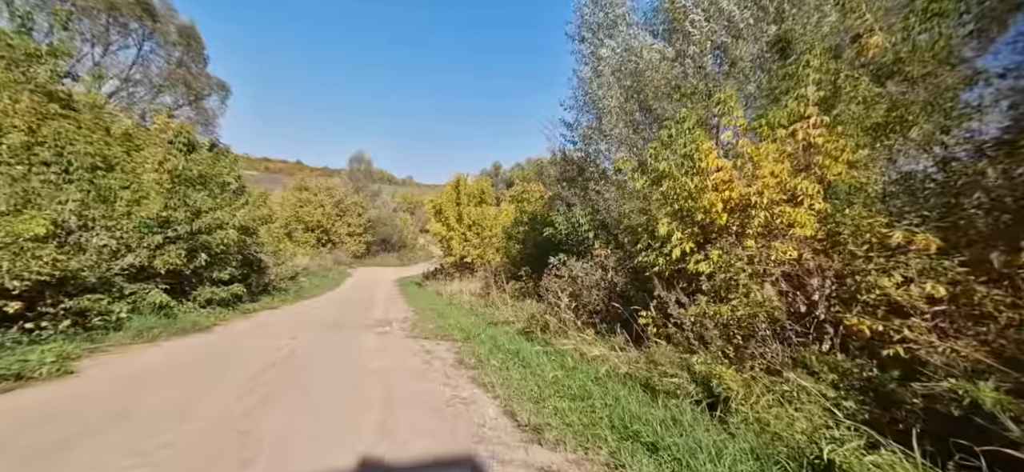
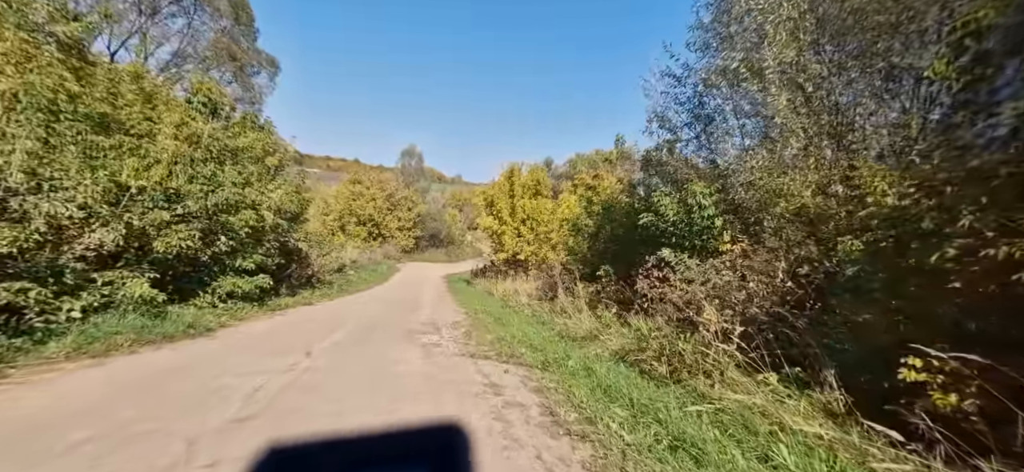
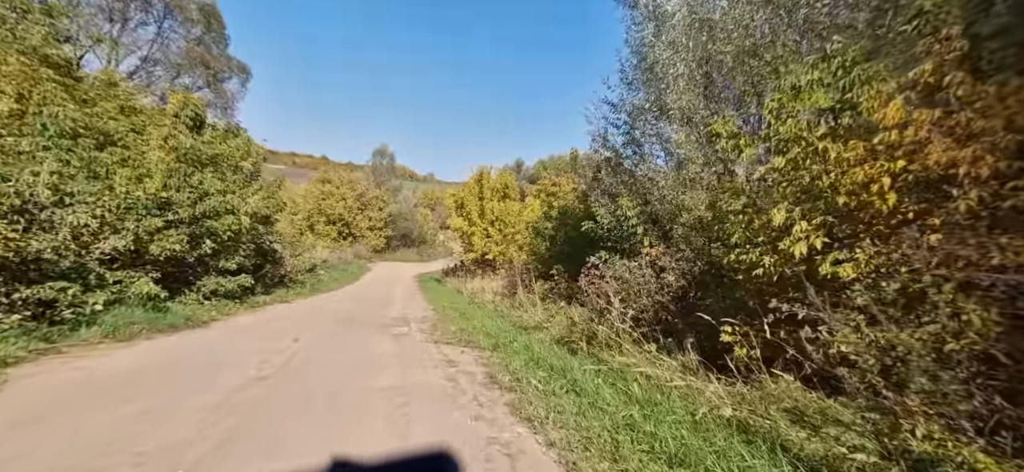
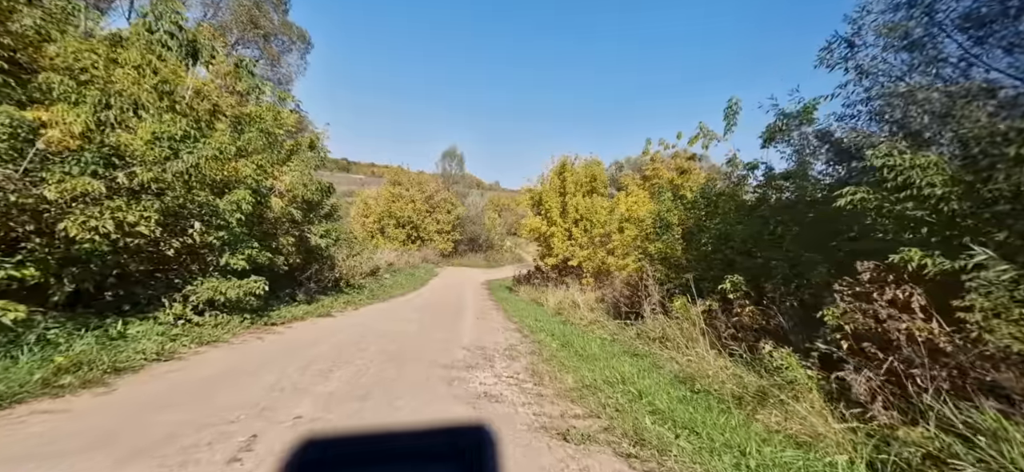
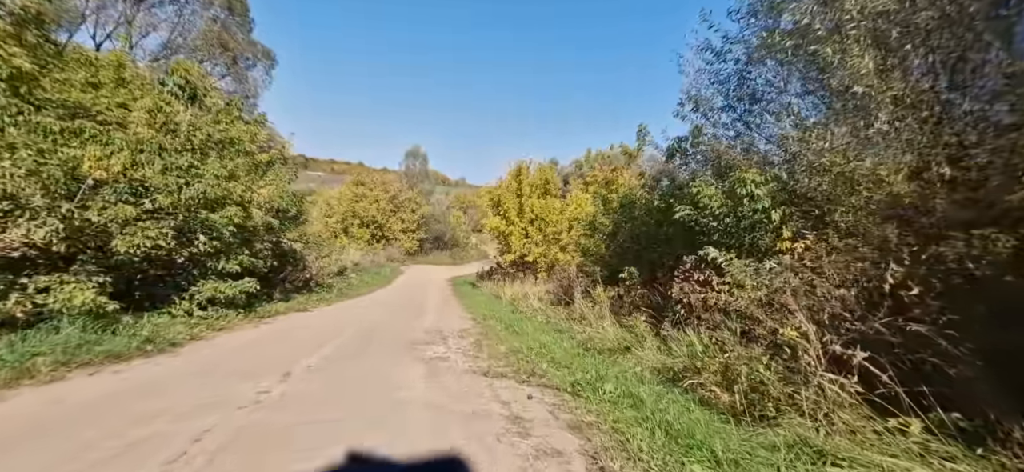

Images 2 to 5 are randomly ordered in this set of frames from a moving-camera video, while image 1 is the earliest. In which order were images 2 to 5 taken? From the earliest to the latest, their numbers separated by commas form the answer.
3, 2, 5, 4
